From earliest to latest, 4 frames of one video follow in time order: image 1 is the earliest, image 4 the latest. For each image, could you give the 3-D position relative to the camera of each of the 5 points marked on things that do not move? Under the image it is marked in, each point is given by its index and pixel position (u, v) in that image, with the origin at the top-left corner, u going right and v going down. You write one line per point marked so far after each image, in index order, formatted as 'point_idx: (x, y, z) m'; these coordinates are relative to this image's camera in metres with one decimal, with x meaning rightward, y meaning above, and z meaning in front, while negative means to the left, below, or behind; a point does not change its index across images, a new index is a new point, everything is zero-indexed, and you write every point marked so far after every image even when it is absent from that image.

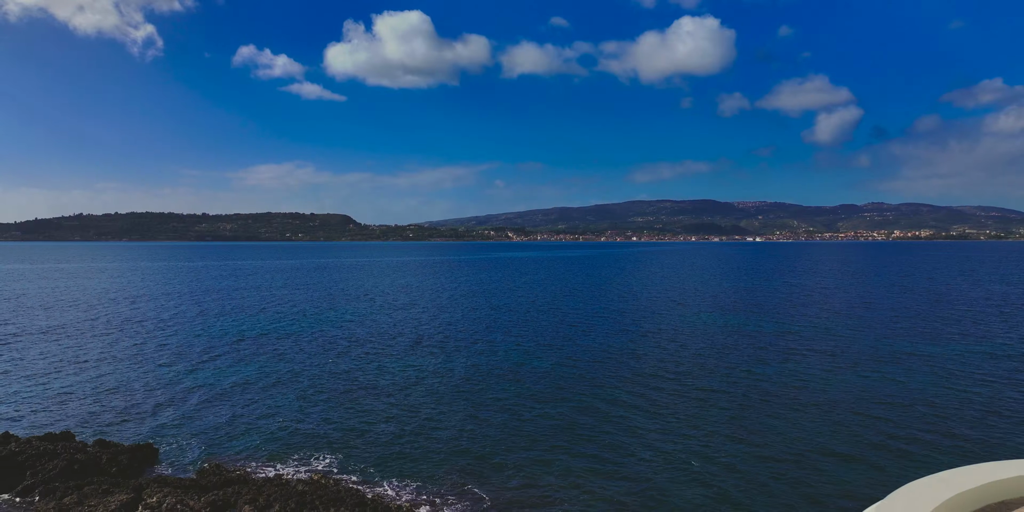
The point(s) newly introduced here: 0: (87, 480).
0: (-12.6, -6.6, +17.1) m
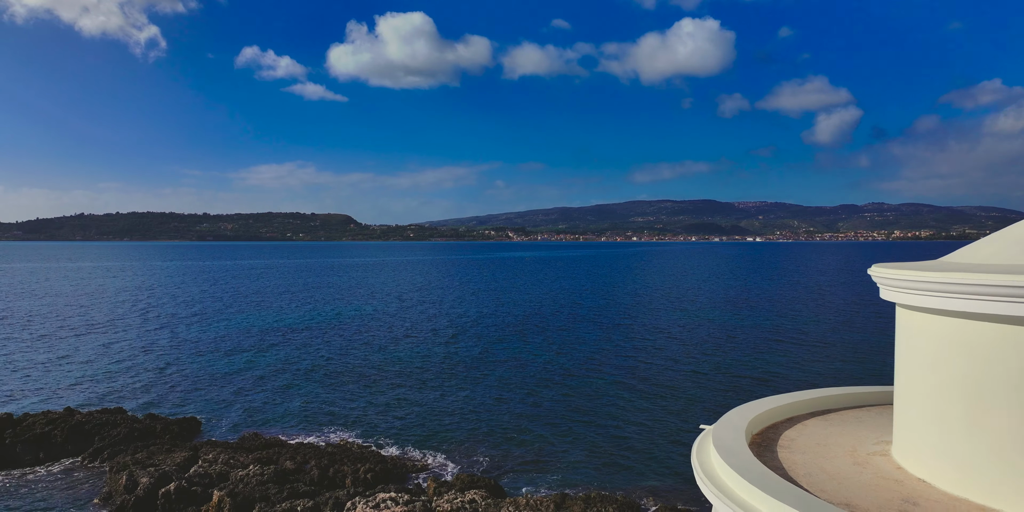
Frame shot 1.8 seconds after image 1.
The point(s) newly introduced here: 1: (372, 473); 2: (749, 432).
0: (-12.7, -6.5, +19.8) m
1: (-3.9, -6.1, +15.9) m
2: (+2.7, -2.1, +6.6) m
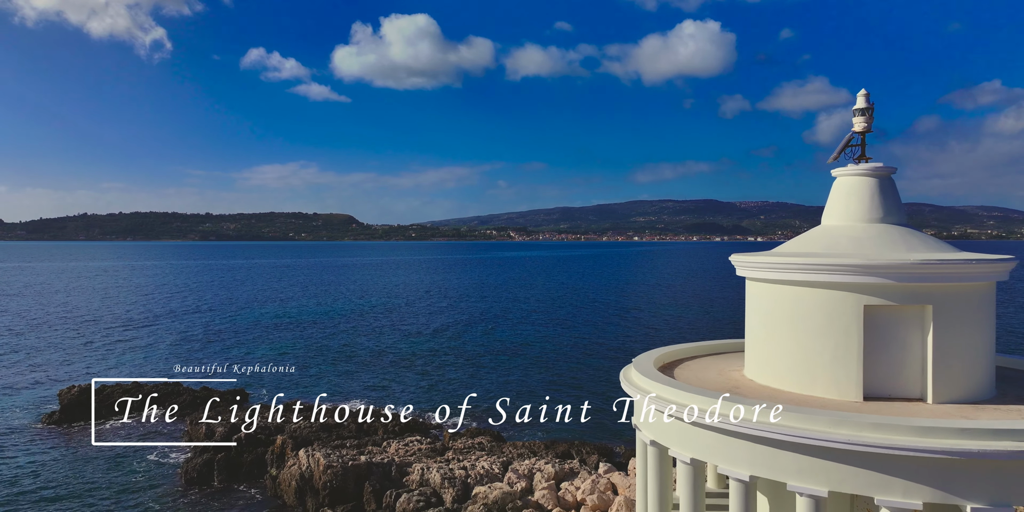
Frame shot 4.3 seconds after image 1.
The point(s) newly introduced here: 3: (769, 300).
0: (-12.7, -6.3, +23.8) m
1: (-3.9, -5.9, +19.7) m
2: (+2.6, -1.9, +10.4) m
3: (+4.2, -0.7, +9.1) m
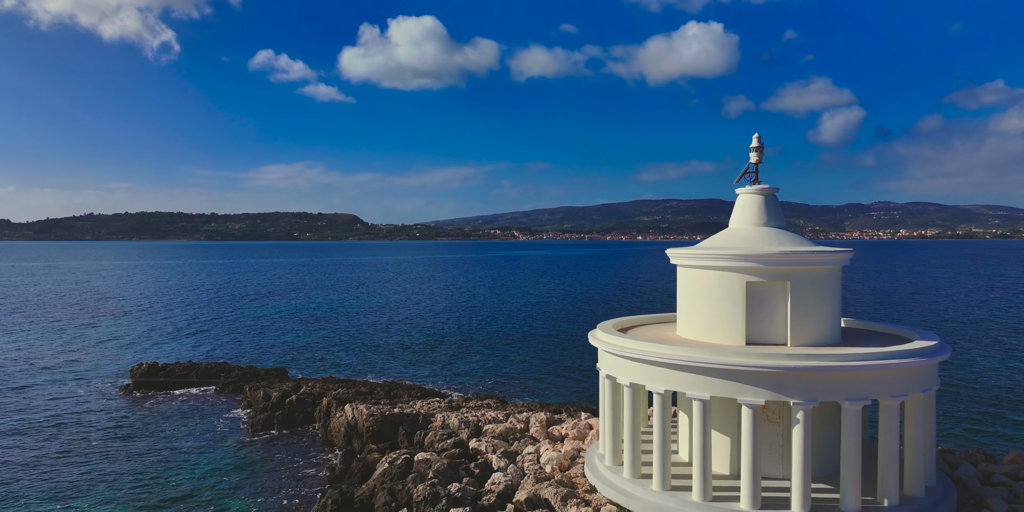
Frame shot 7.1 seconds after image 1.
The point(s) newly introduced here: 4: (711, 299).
0: (-12.5, -6.2, +28.0) m
1: (-3.9, -5.8, +23.9) m
2: (+2.6, -1.8, +14.5) m
3: (+4.1, -0.5, +13.2) m
4: (+4.5, -1.0, +12.7) m
